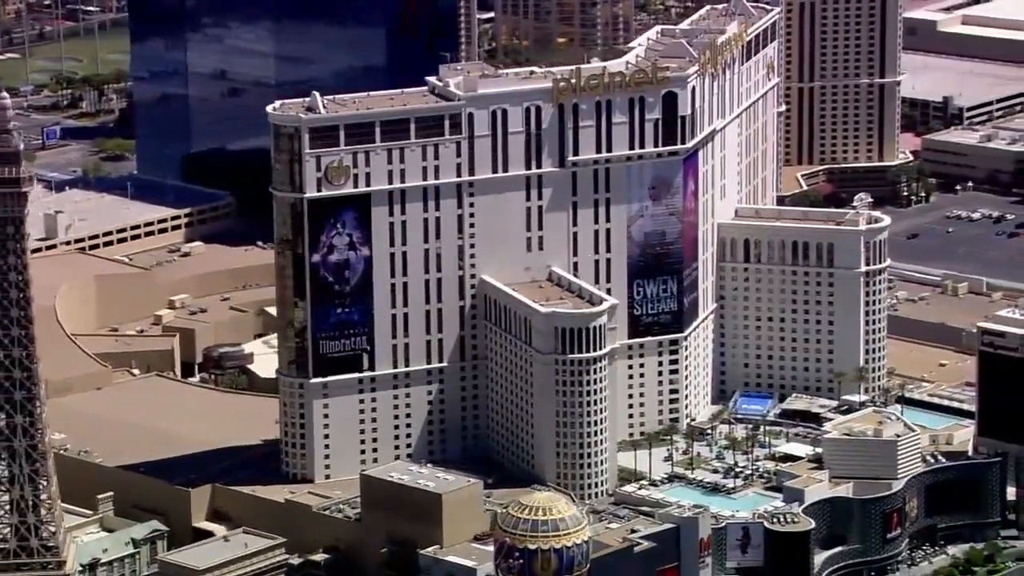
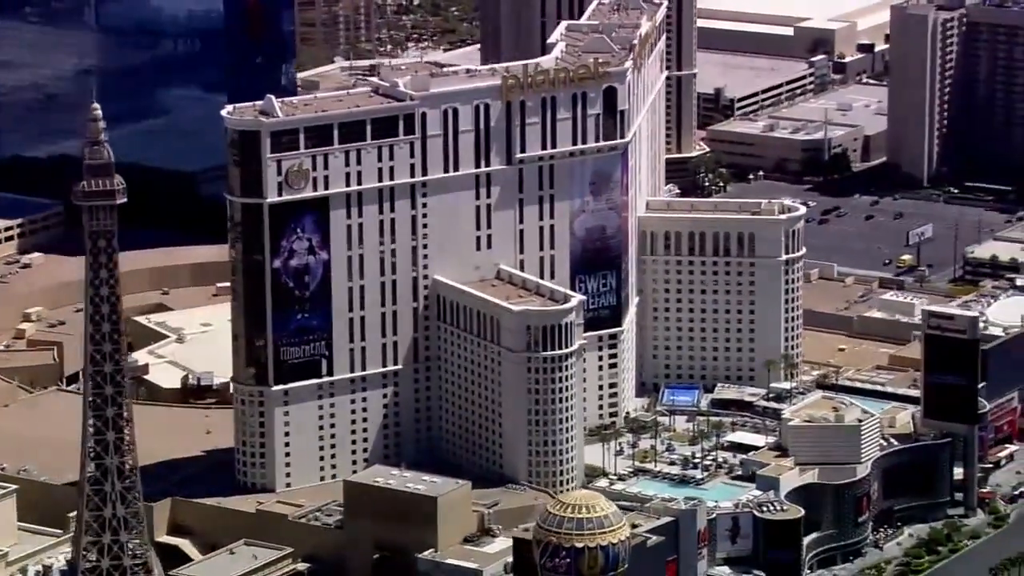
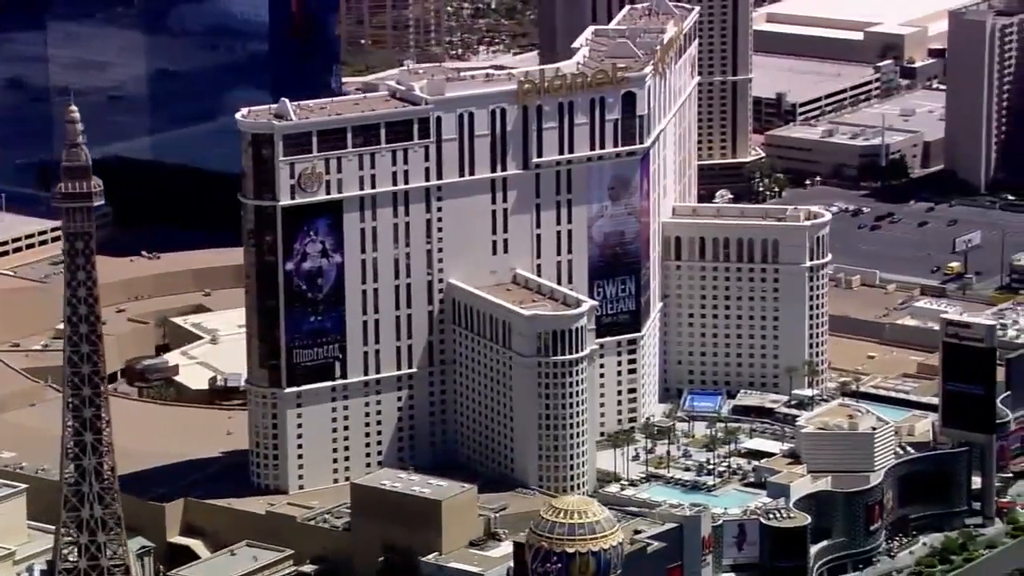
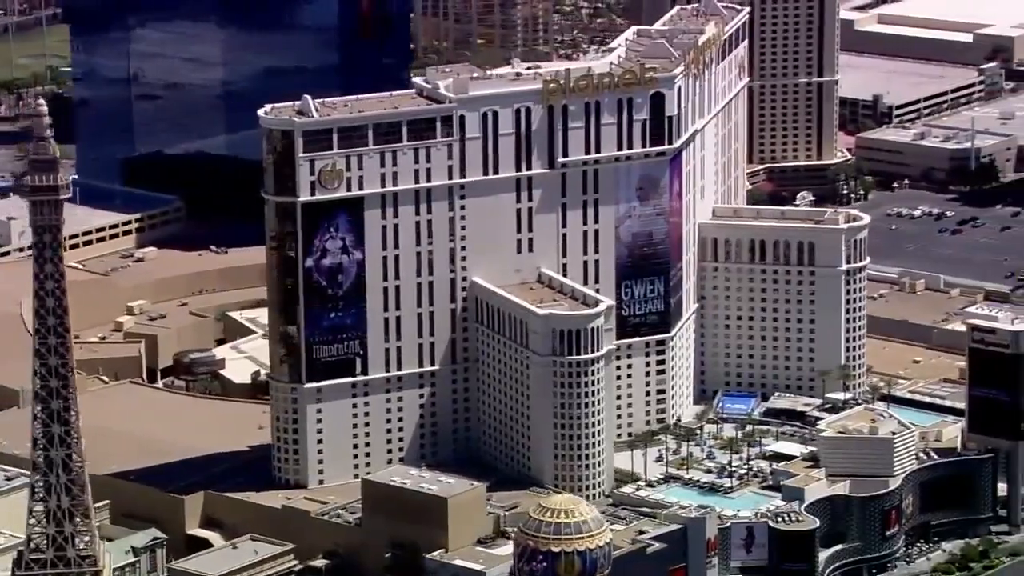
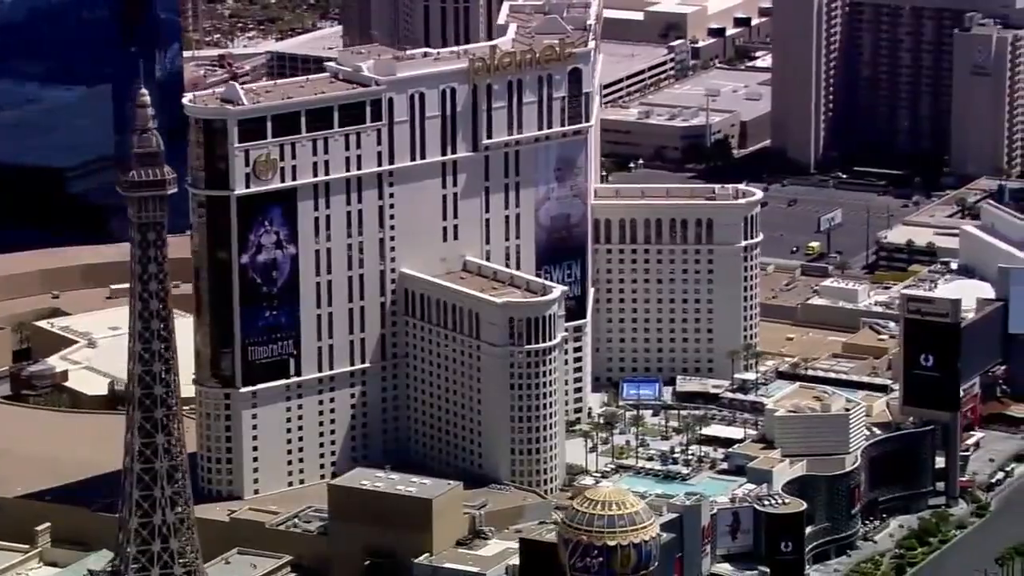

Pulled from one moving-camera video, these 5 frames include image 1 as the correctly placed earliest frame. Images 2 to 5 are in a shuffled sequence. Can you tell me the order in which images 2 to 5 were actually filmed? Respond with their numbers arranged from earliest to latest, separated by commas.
4, 3, 2, 5
